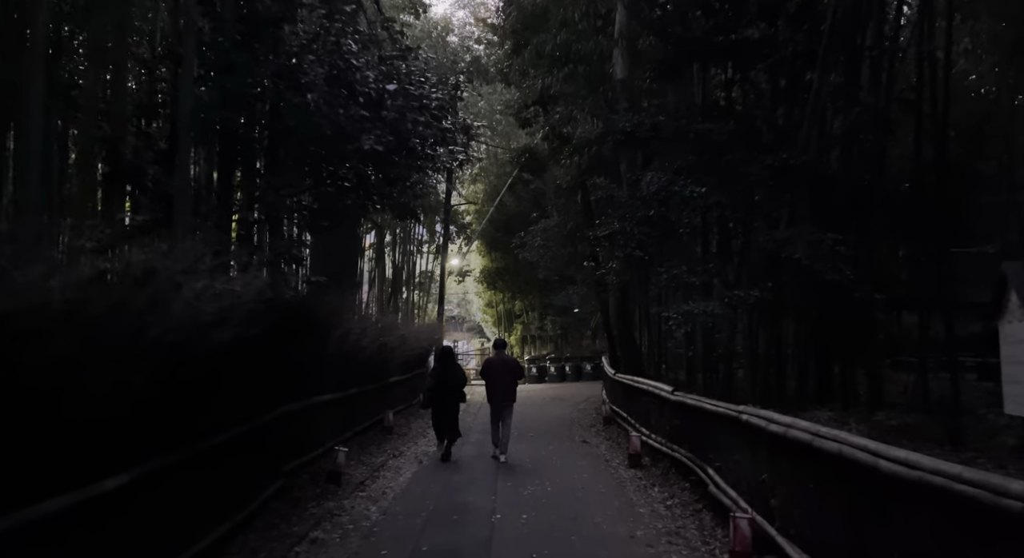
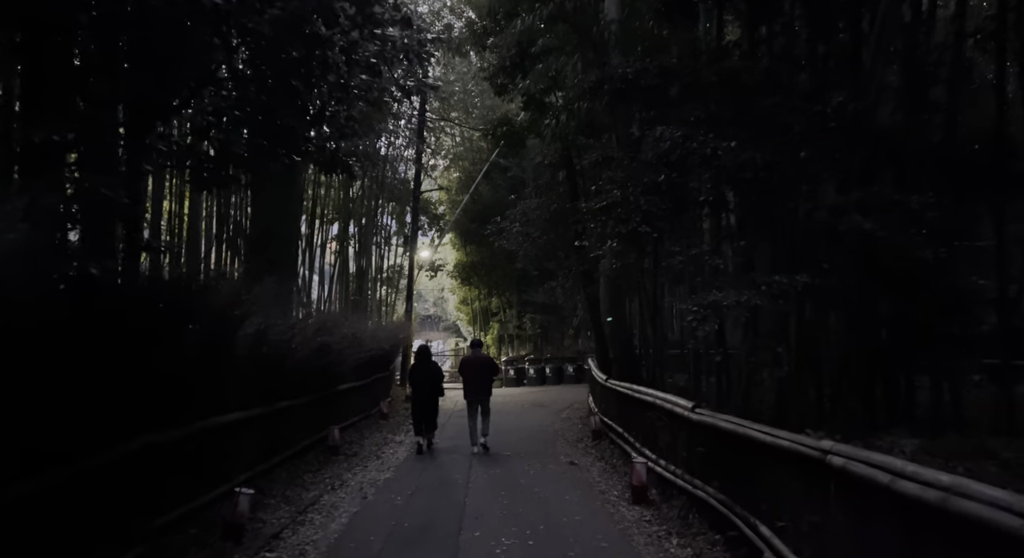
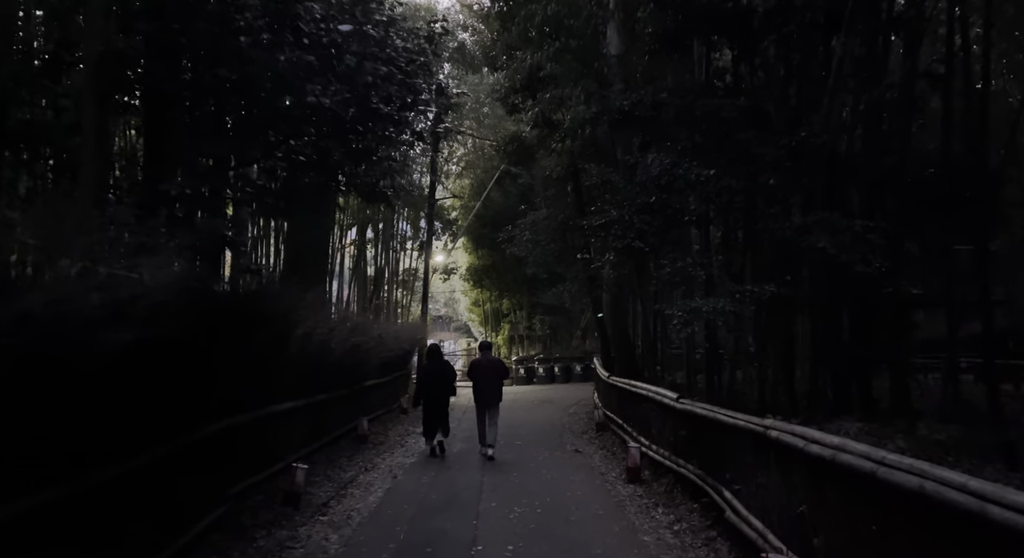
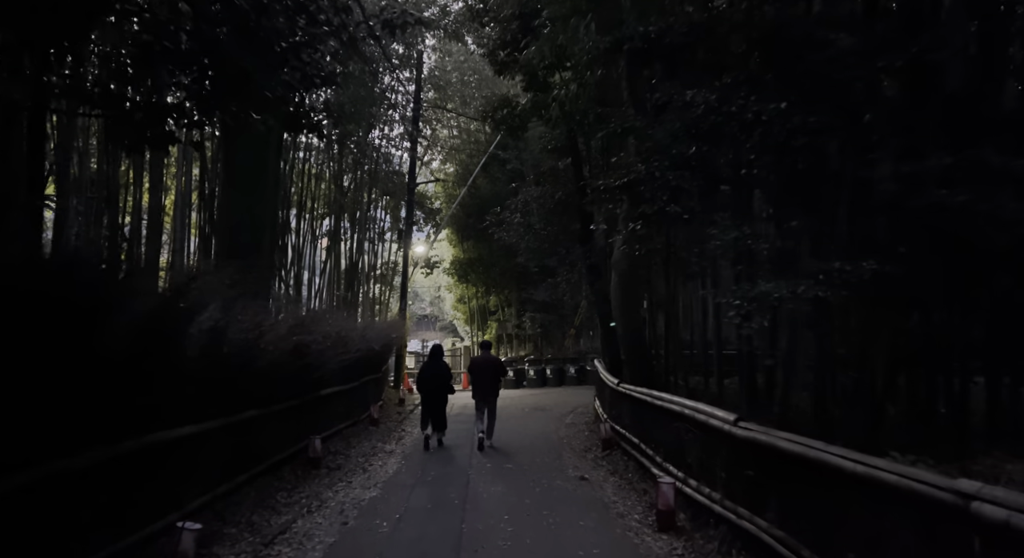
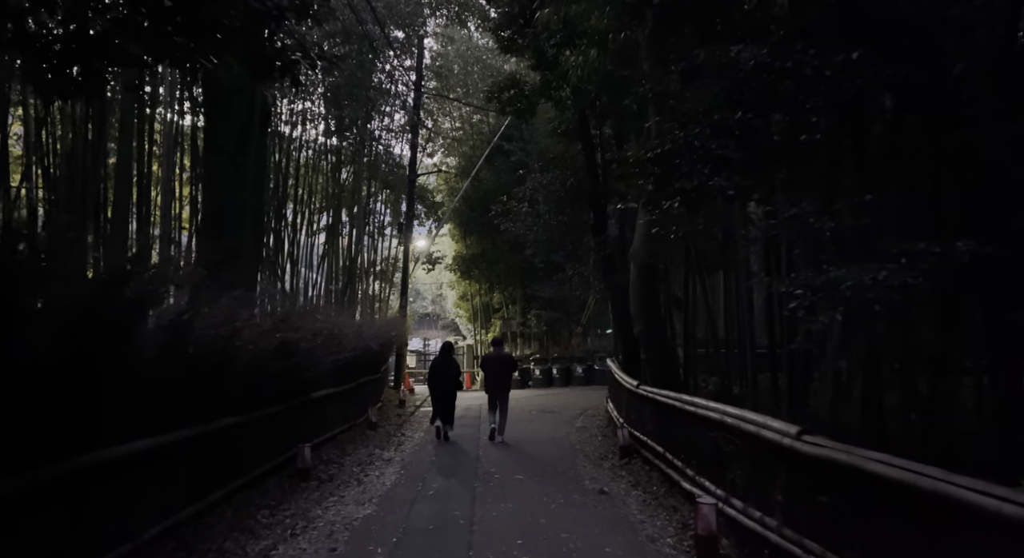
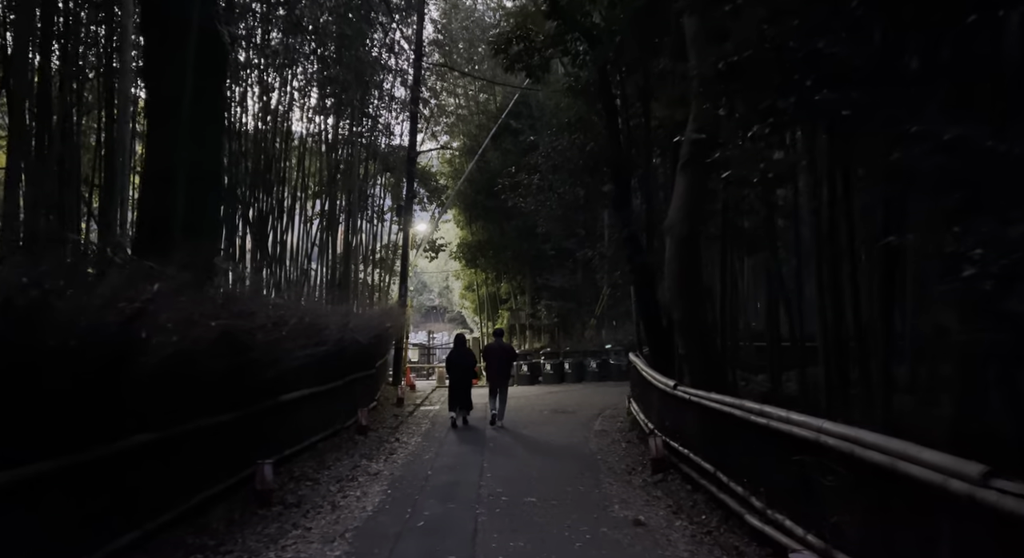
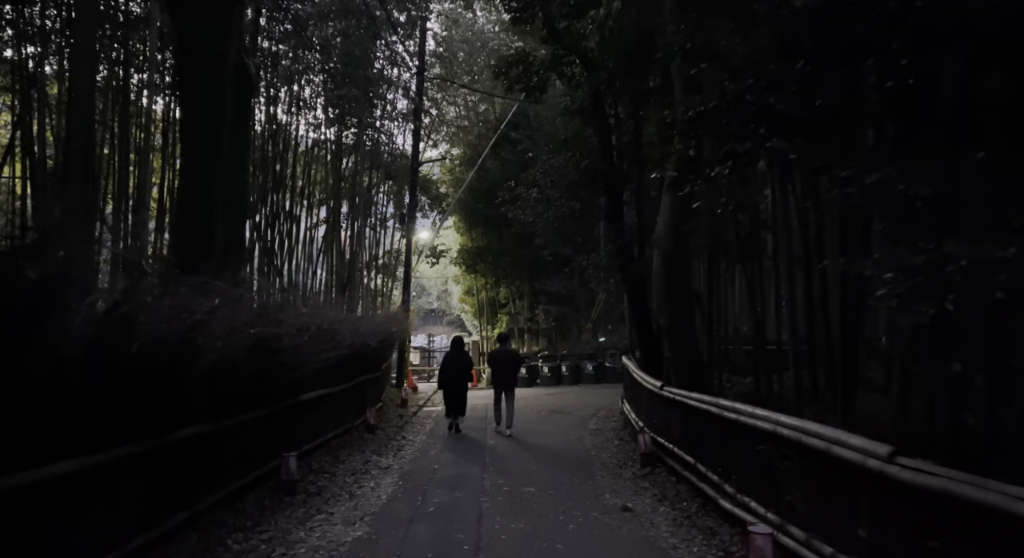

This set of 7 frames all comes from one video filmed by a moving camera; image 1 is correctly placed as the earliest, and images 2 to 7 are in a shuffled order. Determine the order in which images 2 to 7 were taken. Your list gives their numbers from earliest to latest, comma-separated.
3, 2, 4, 5, 7, 6
